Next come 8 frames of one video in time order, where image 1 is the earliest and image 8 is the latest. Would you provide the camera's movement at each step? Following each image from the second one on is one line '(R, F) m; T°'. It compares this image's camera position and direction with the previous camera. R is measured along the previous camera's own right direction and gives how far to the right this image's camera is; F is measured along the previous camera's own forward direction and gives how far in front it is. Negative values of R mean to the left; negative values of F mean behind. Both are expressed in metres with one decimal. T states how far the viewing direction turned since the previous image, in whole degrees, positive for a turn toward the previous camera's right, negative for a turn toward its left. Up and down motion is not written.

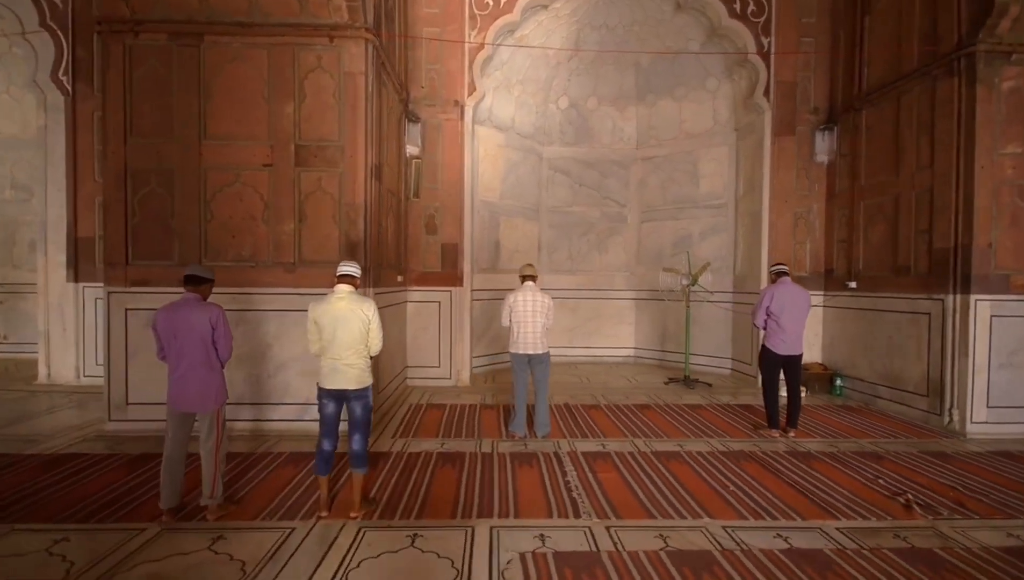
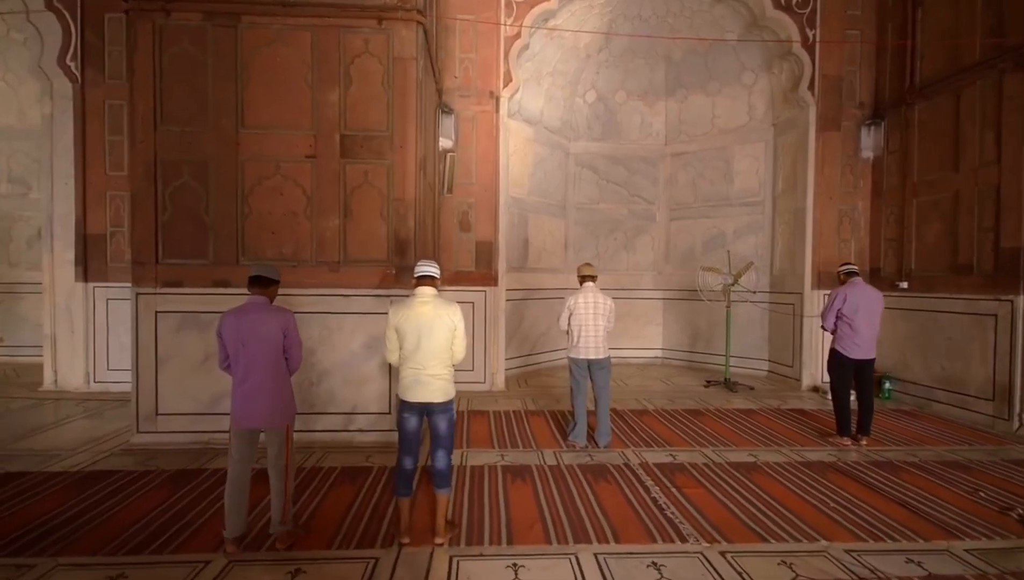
(-0.6, +0.3) m; +1°
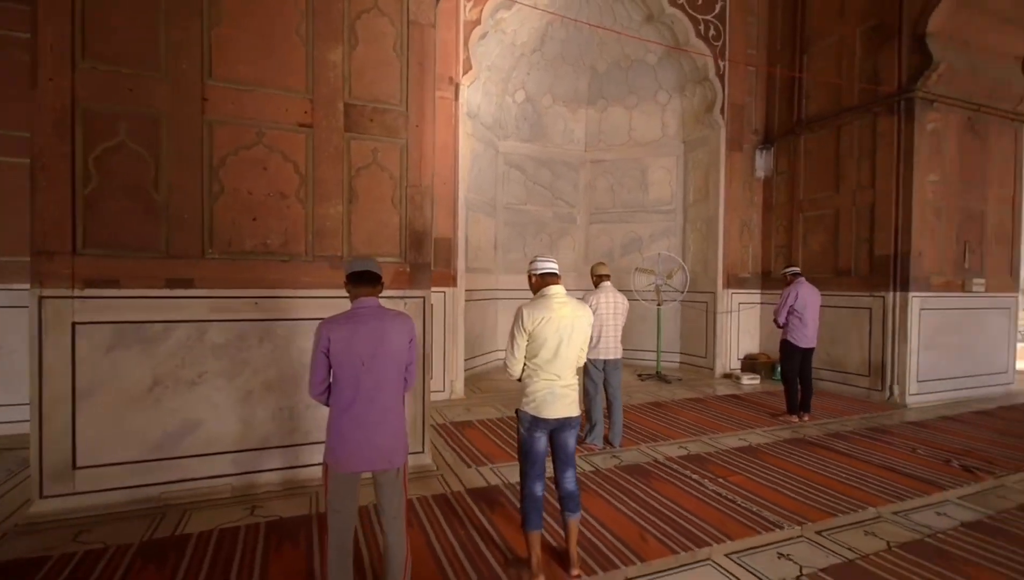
(-1.5, +0.5) m; +19°
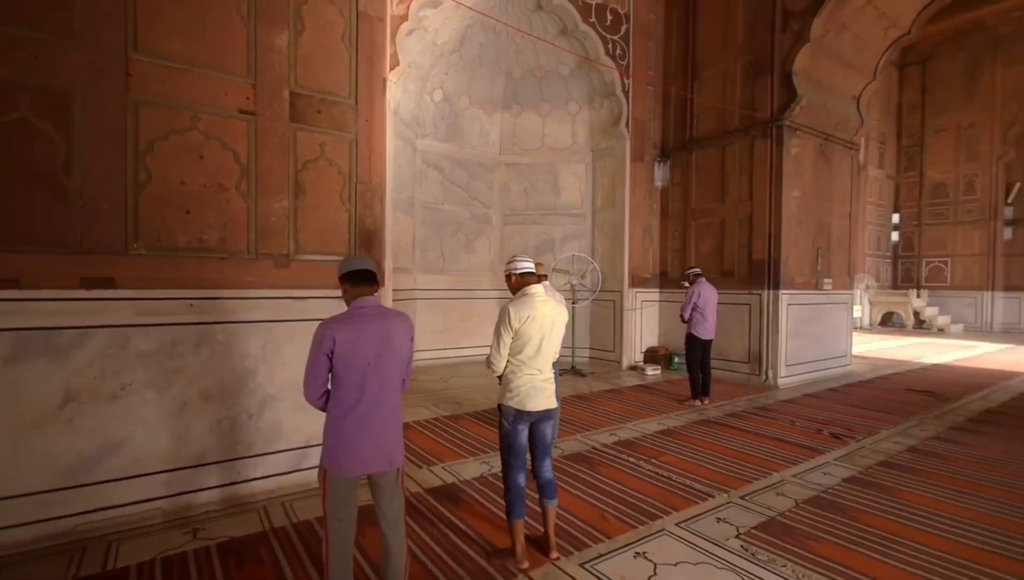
(-0.5, 0.0) m; +13°
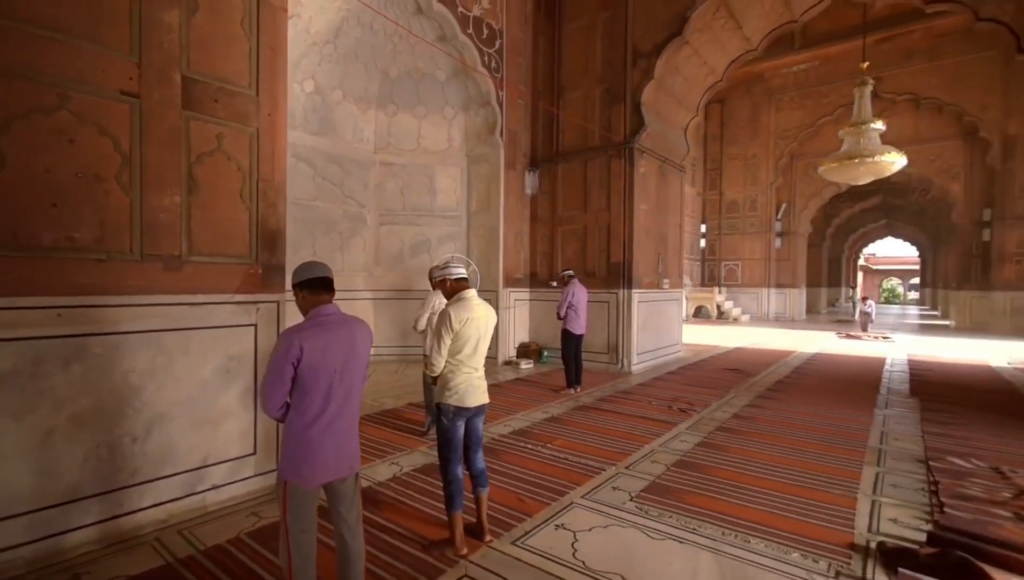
(-0.5, -0.1) m; +17°
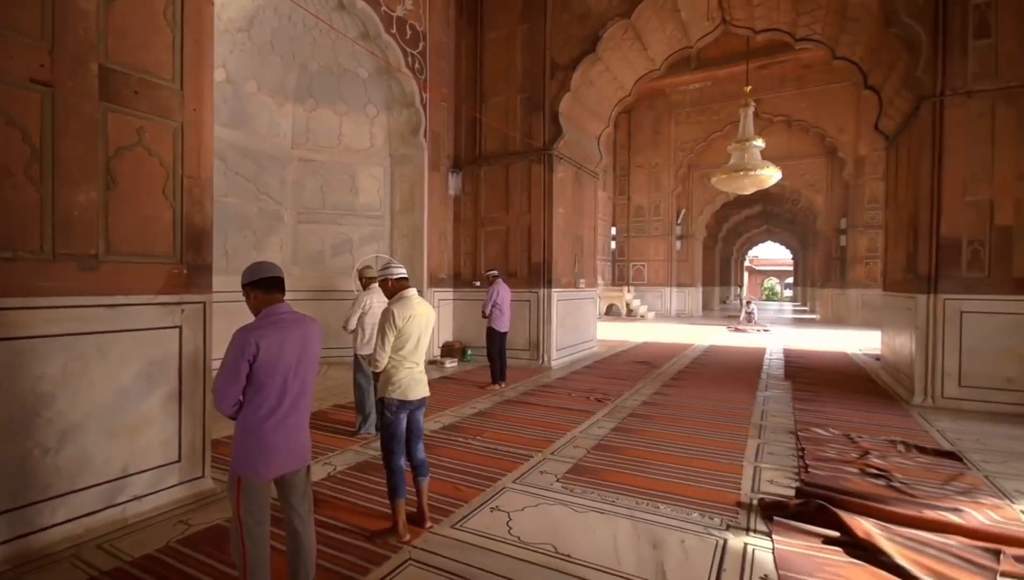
(-0.1, -0.2) m; +10°
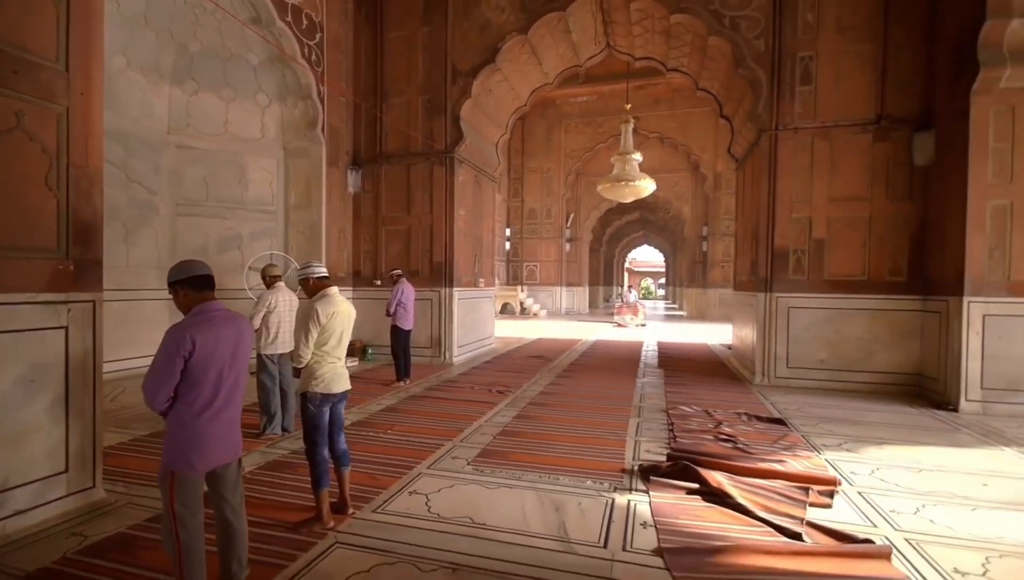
(-0.2, -0.3) m; +13°
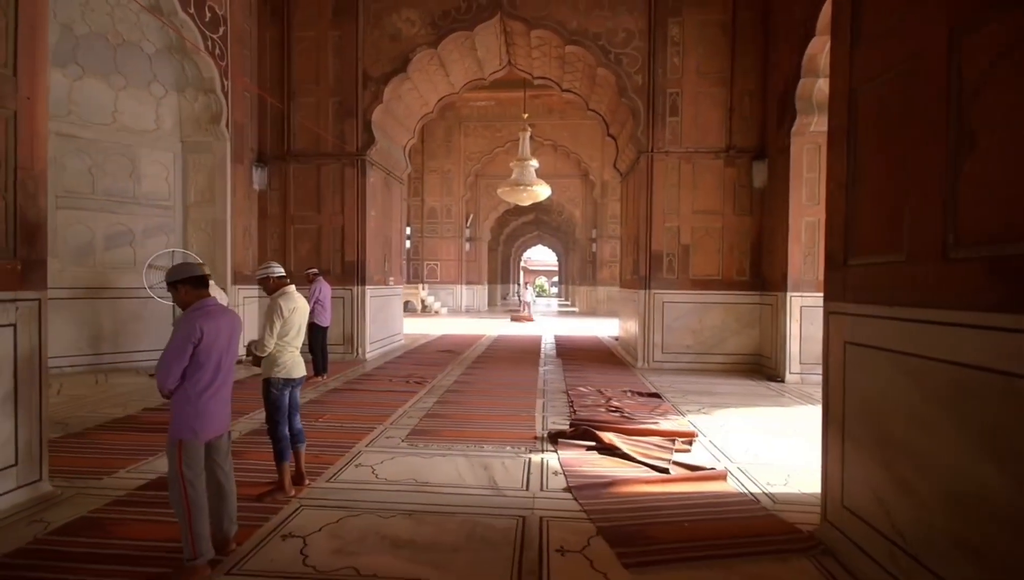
(-0.3, -0.7) m; +12°
